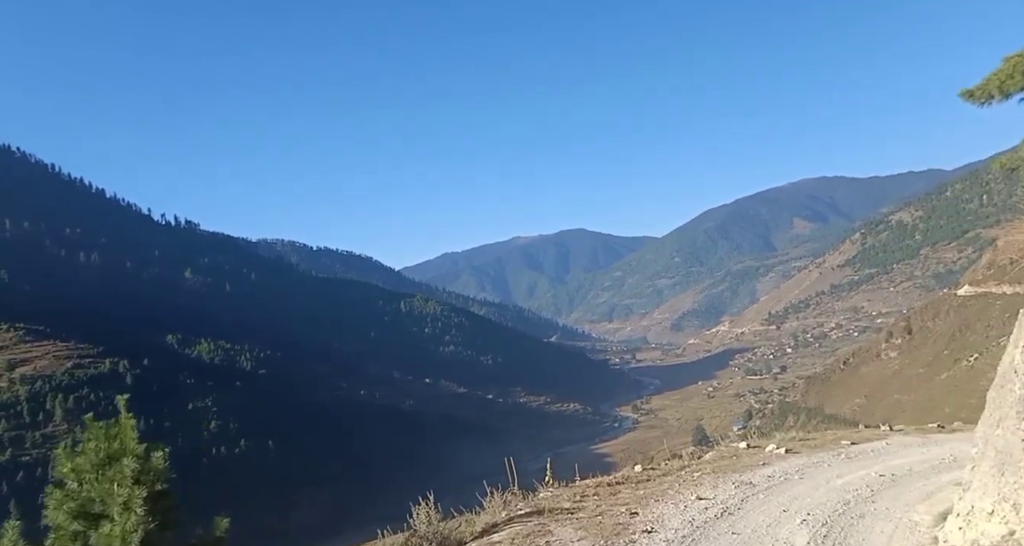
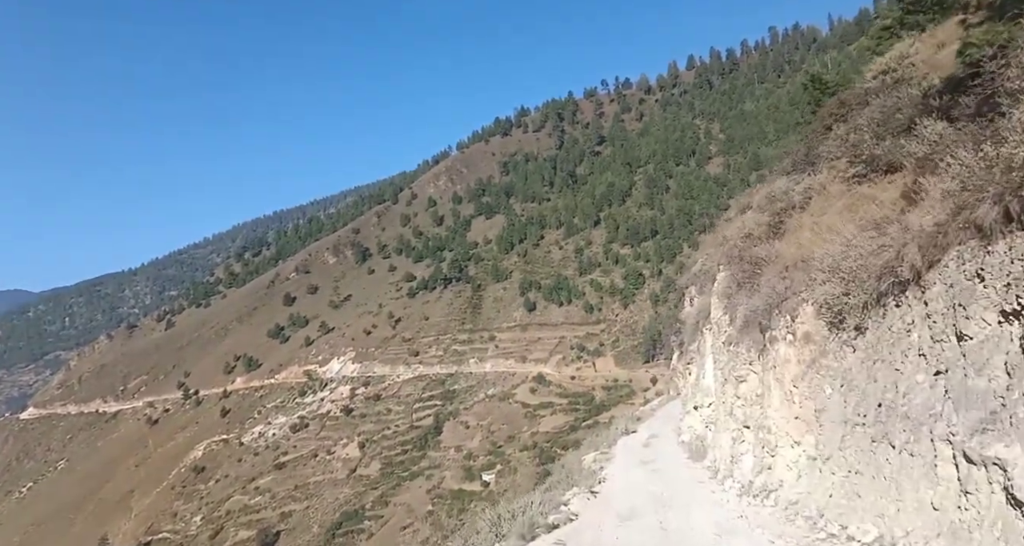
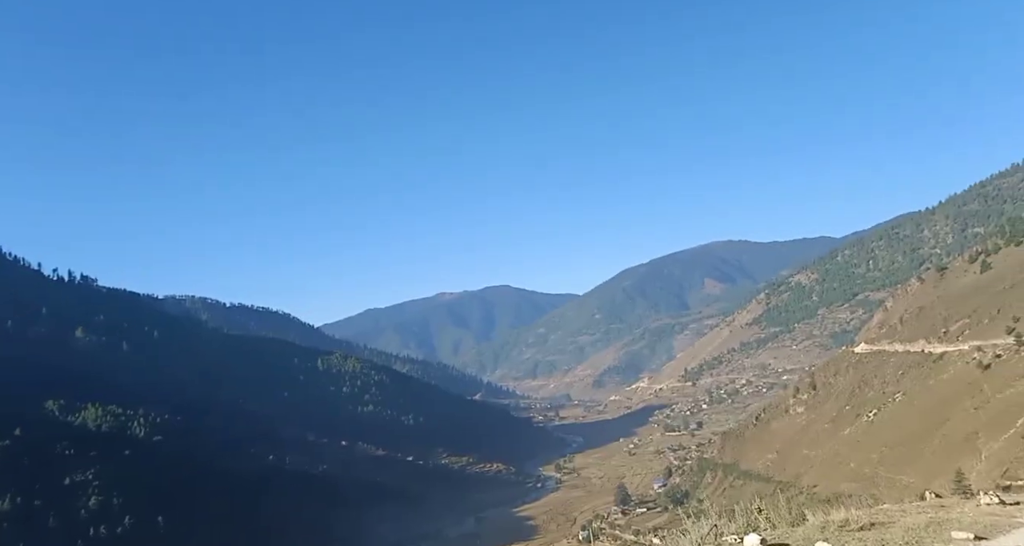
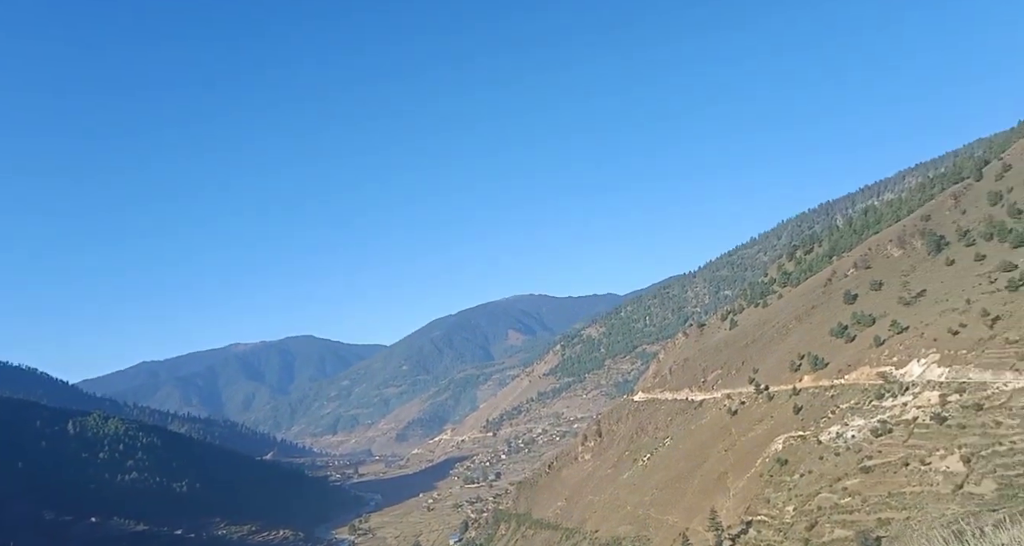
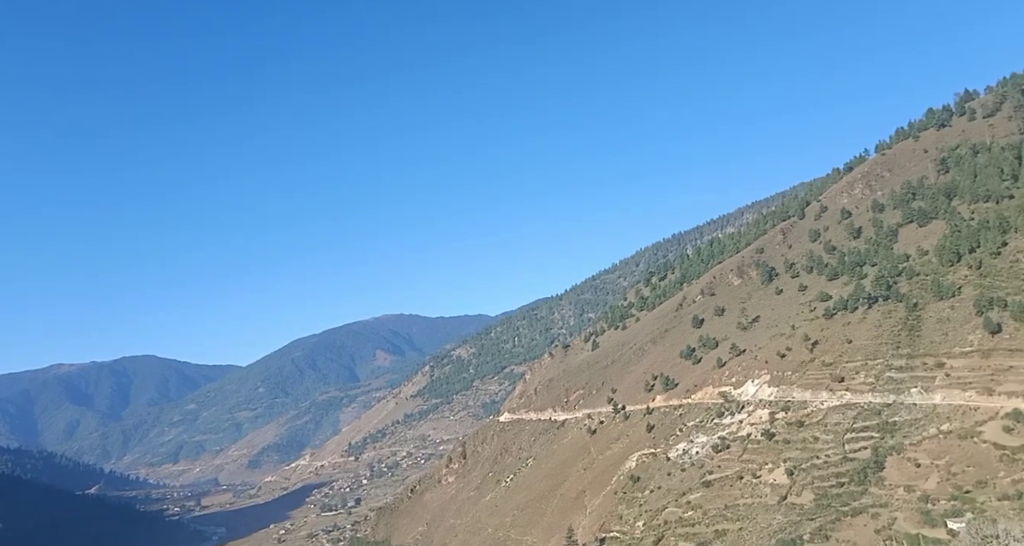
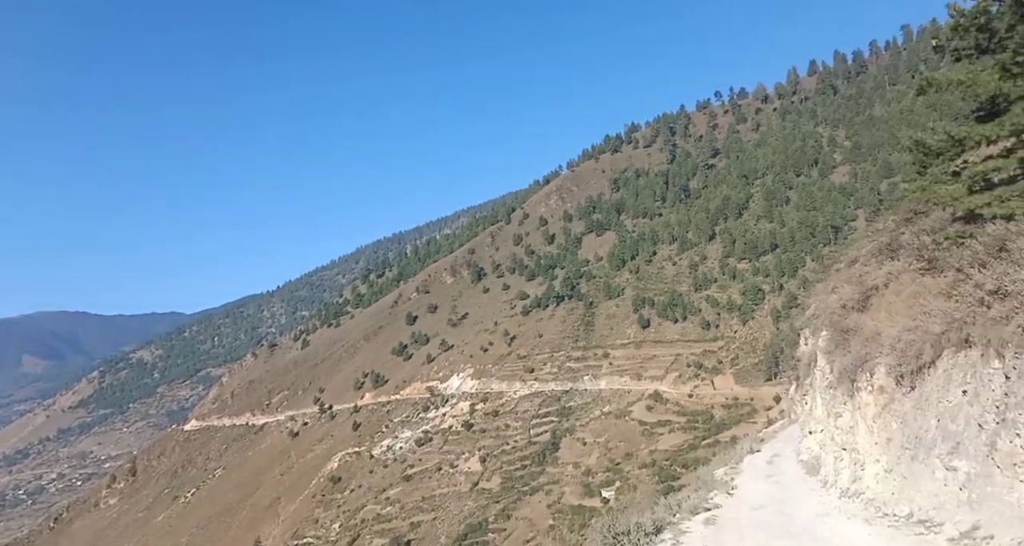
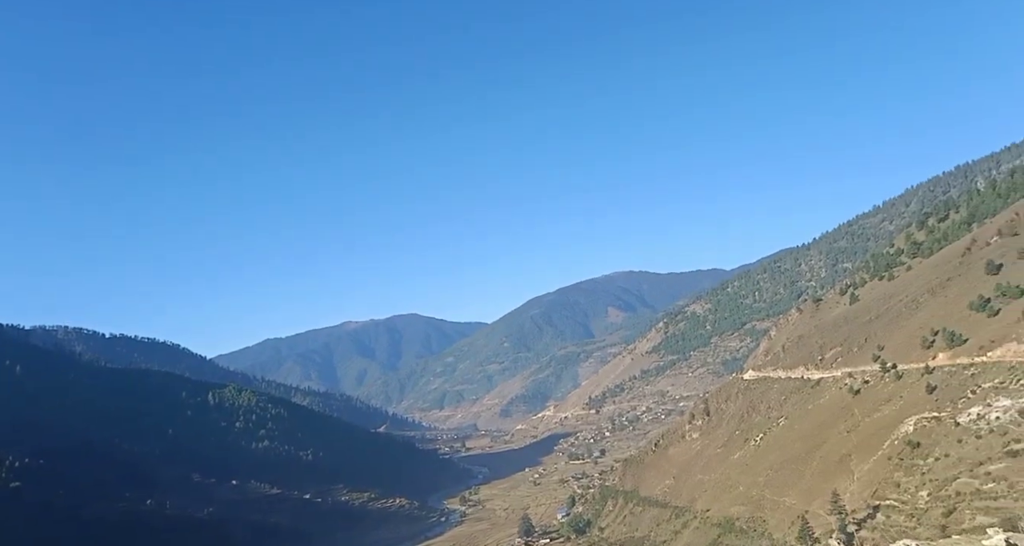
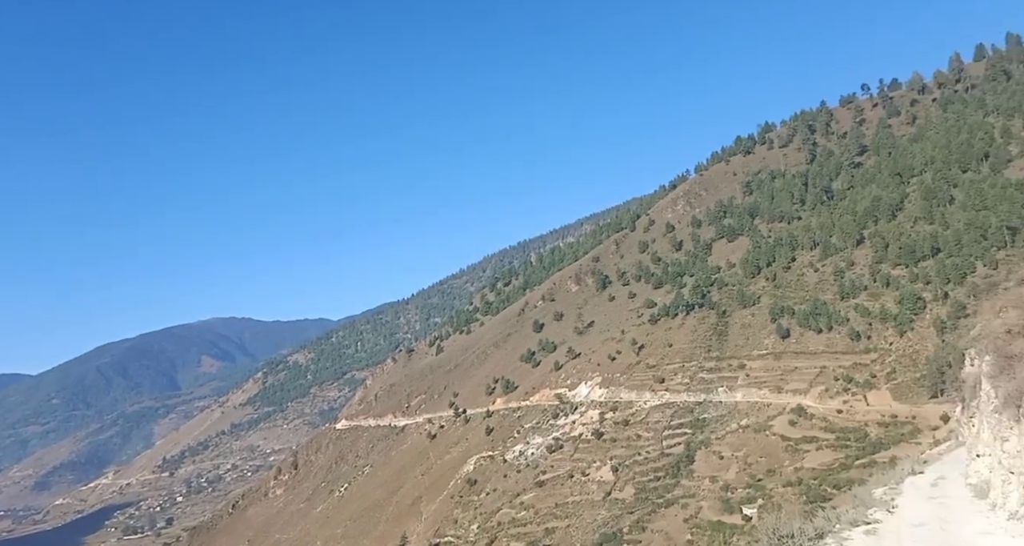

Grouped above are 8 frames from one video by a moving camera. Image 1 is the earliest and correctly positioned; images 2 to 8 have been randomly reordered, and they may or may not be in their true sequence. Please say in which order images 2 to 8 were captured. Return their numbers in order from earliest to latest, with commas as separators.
3, 7, 4, 5, 8, 6, 2
